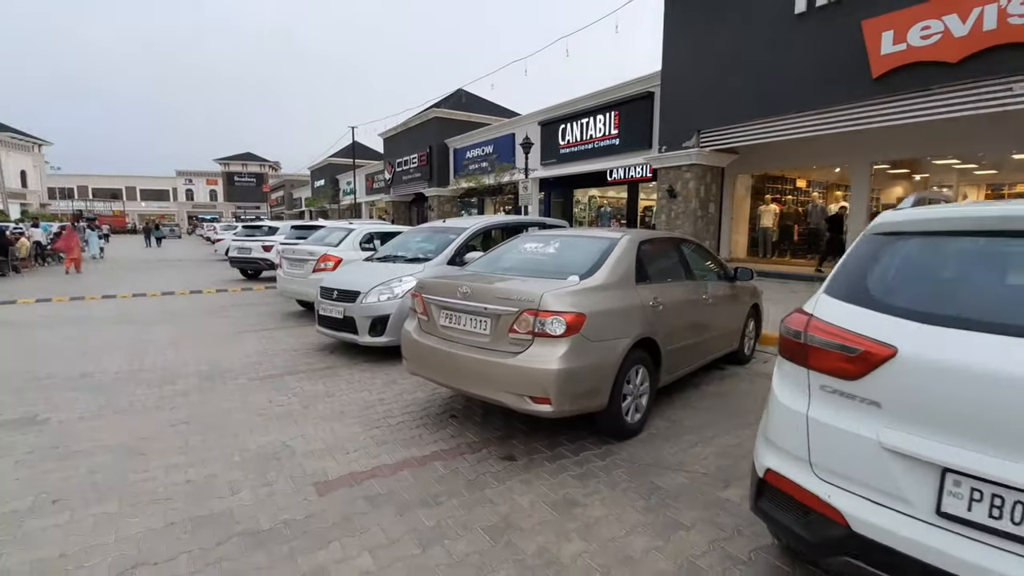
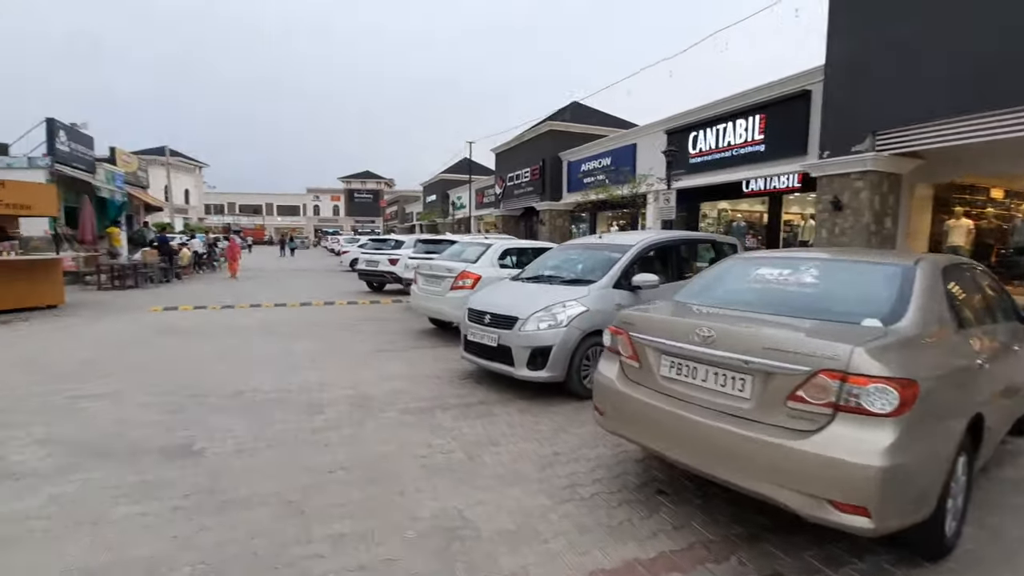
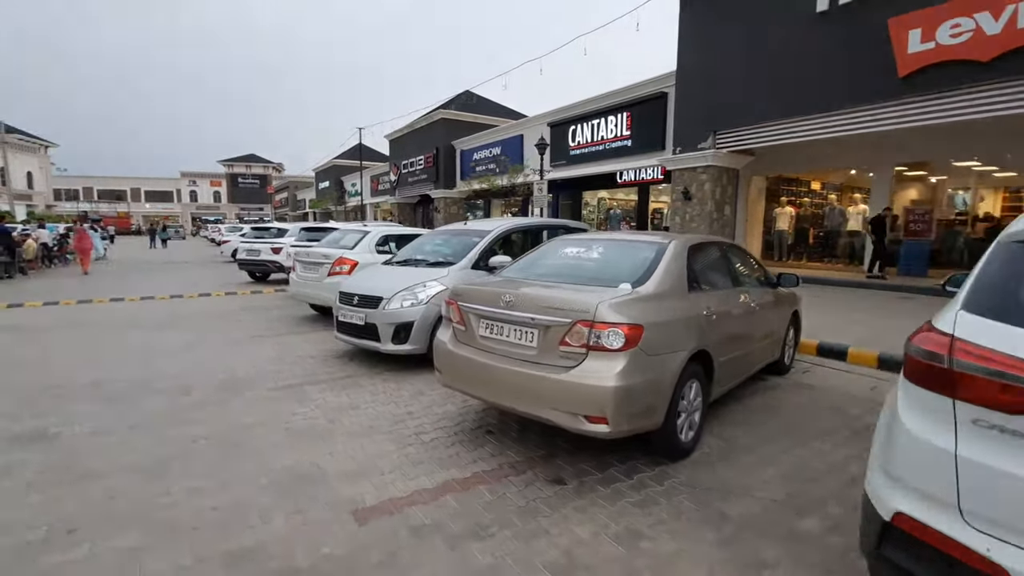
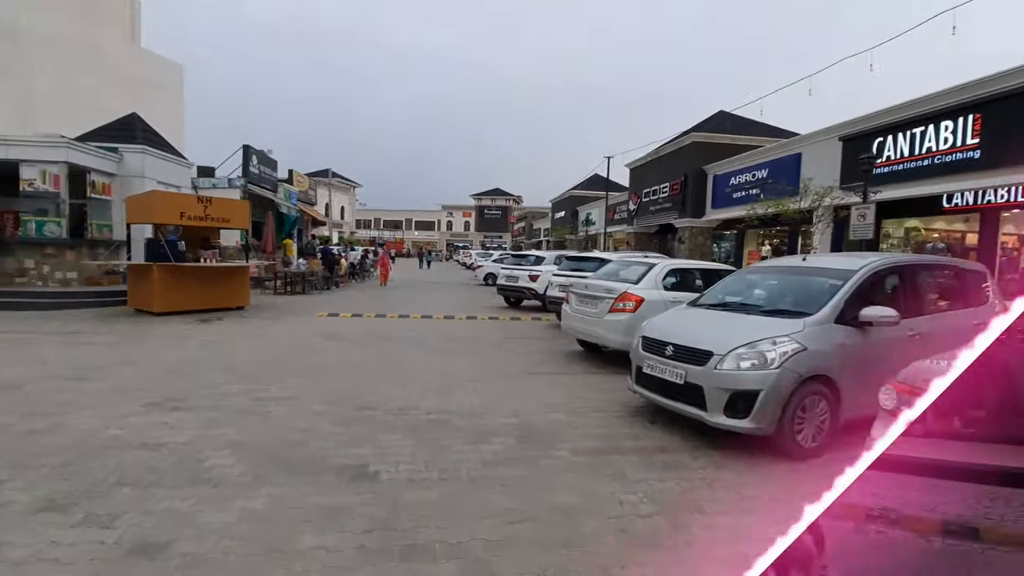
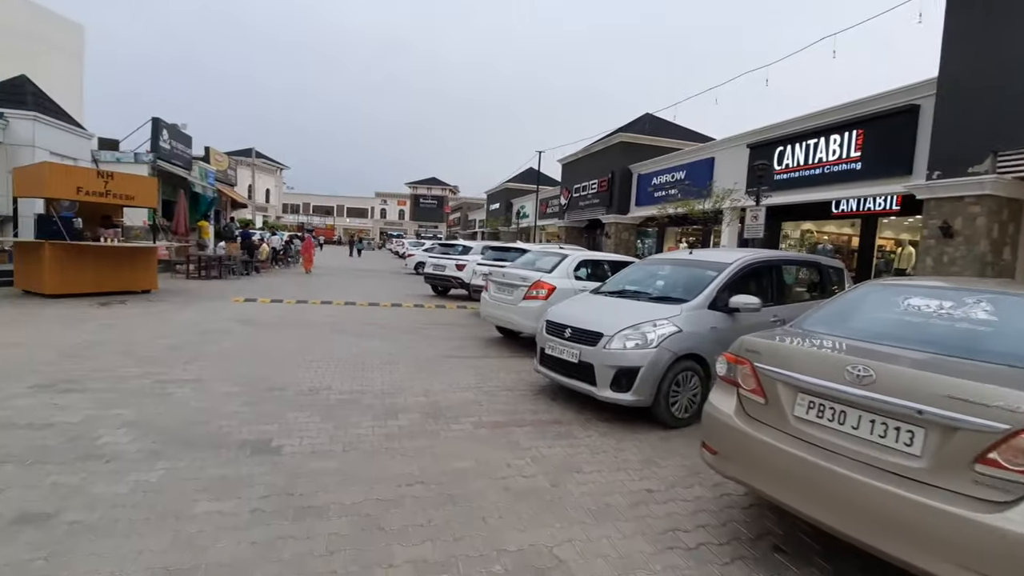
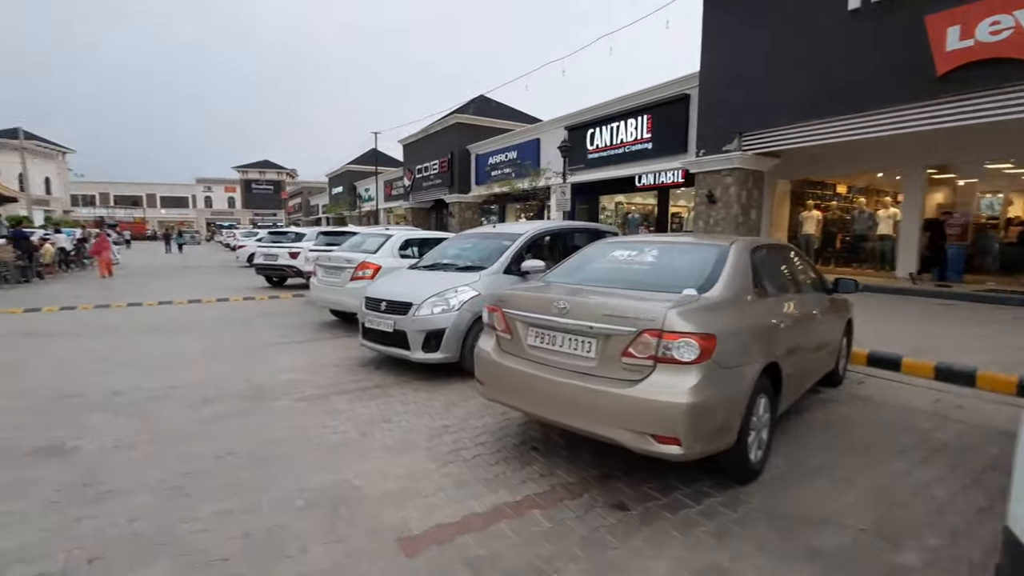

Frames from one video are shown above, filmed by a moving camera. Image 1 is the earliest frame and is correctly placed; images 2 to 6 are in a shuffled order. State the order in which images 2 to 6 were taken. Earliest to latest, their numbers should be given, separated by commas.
3, 6, 2, 5, 4
